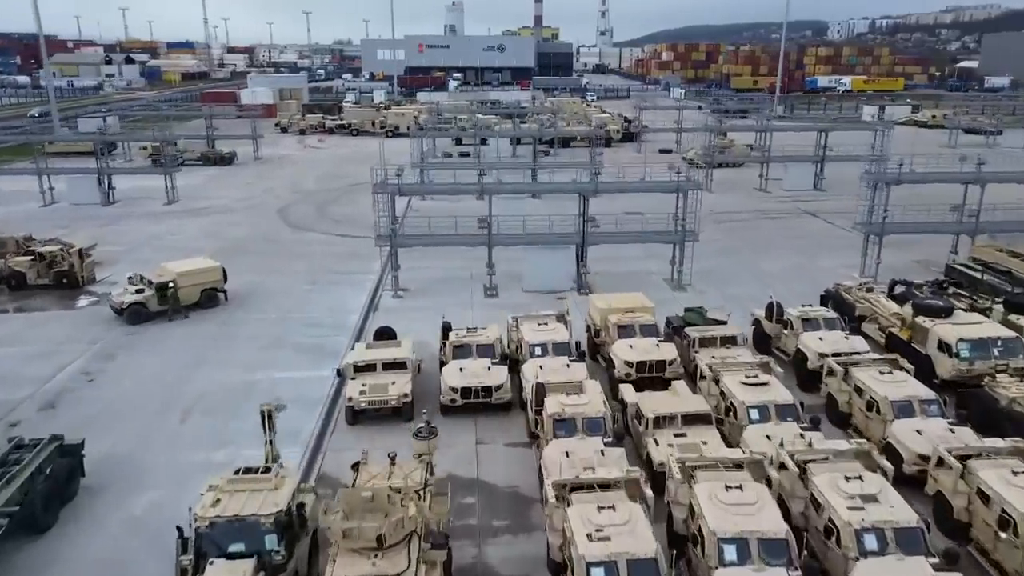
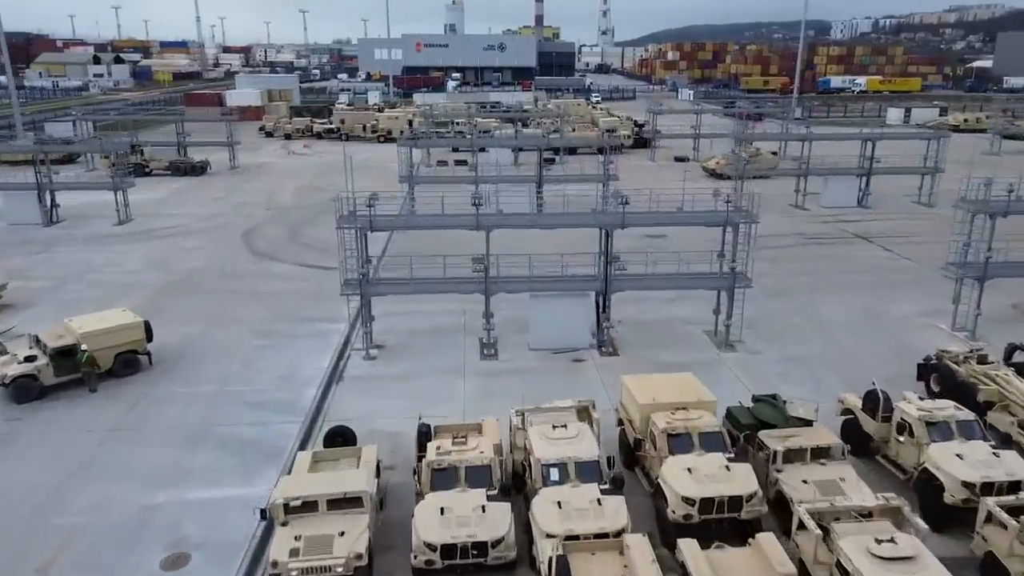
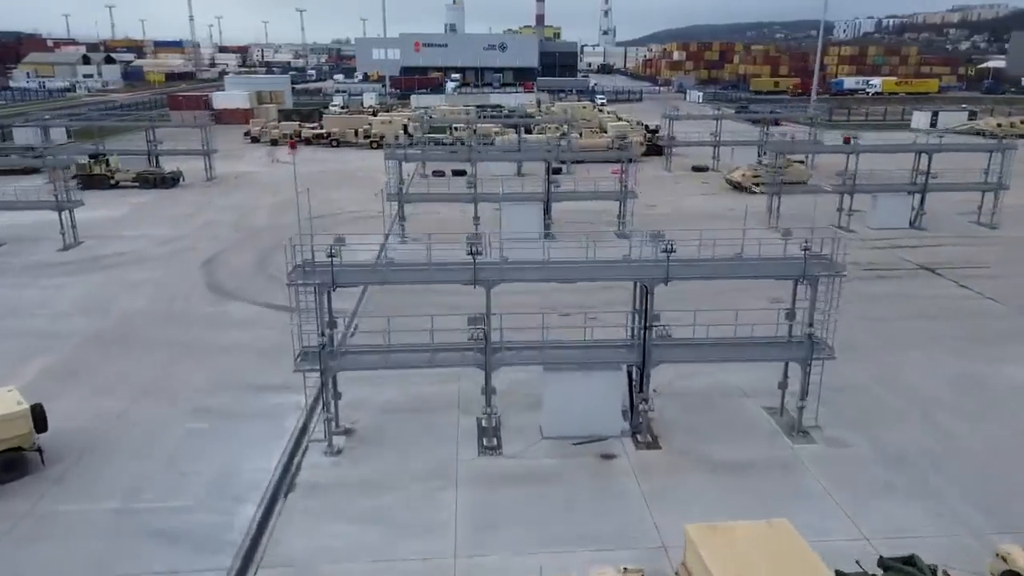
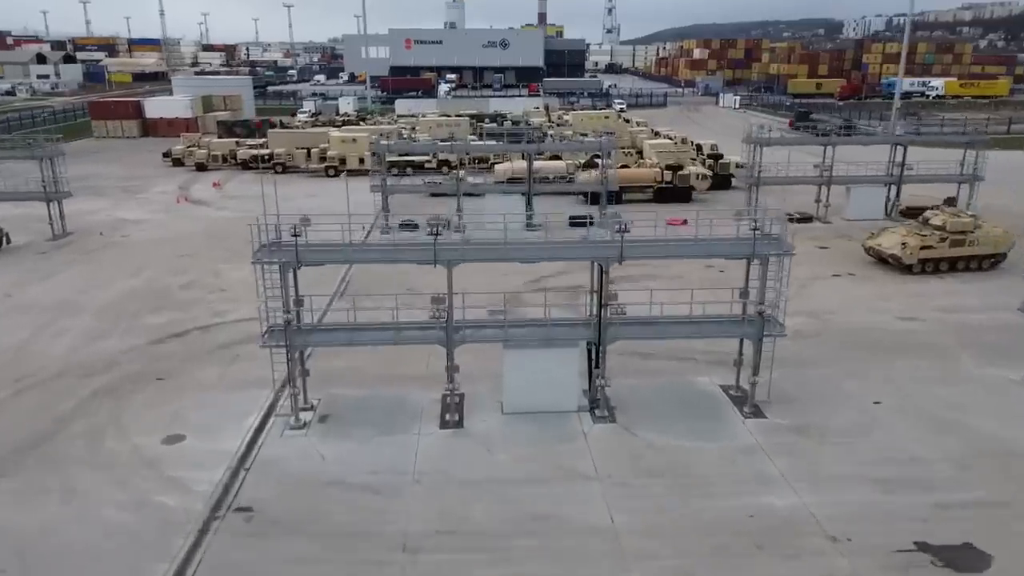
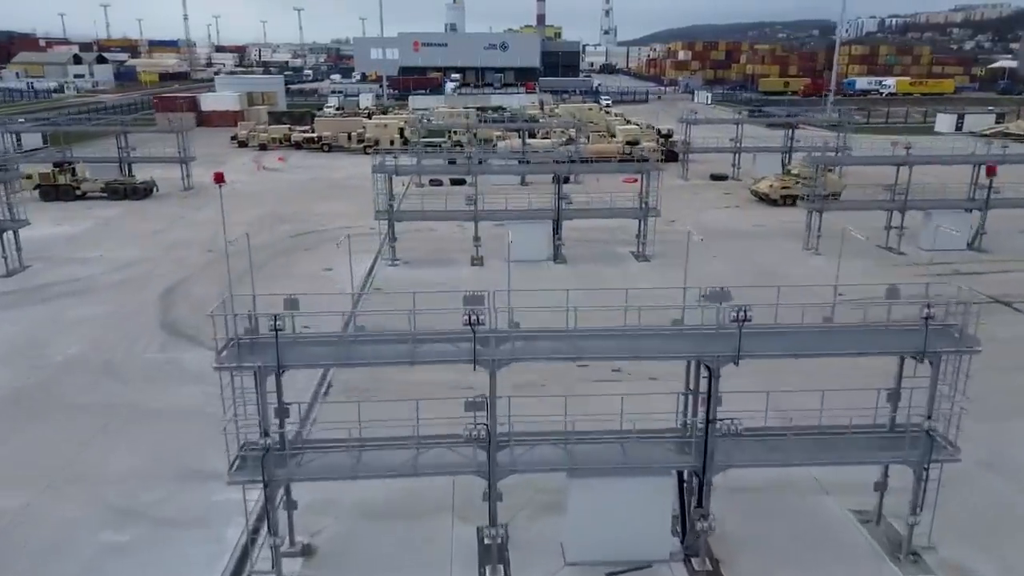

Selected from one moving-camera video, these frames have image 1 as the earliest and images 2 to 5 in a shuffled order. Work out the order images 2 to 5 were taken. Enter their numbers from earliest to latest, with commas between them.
2, 3, 5, 4
